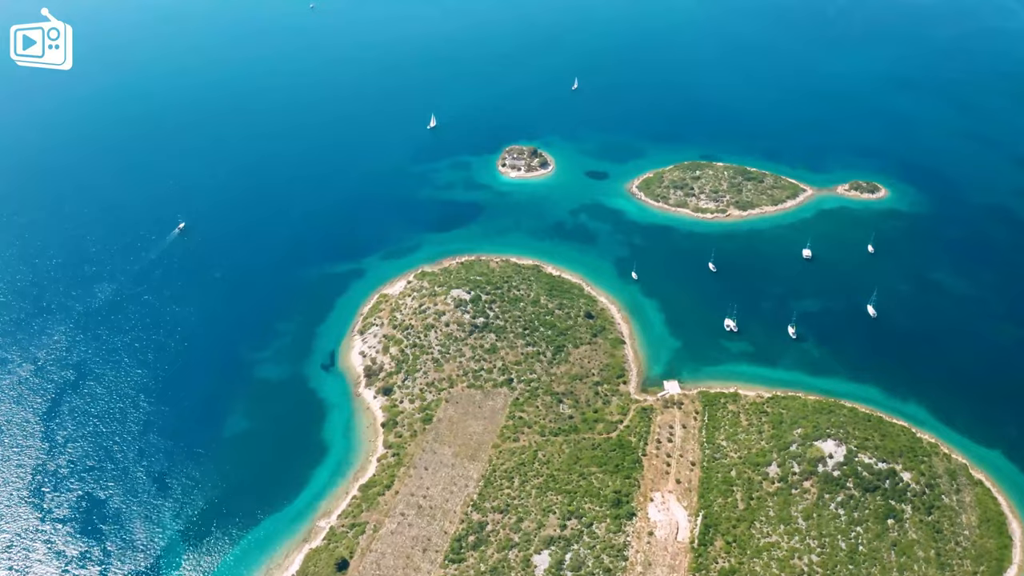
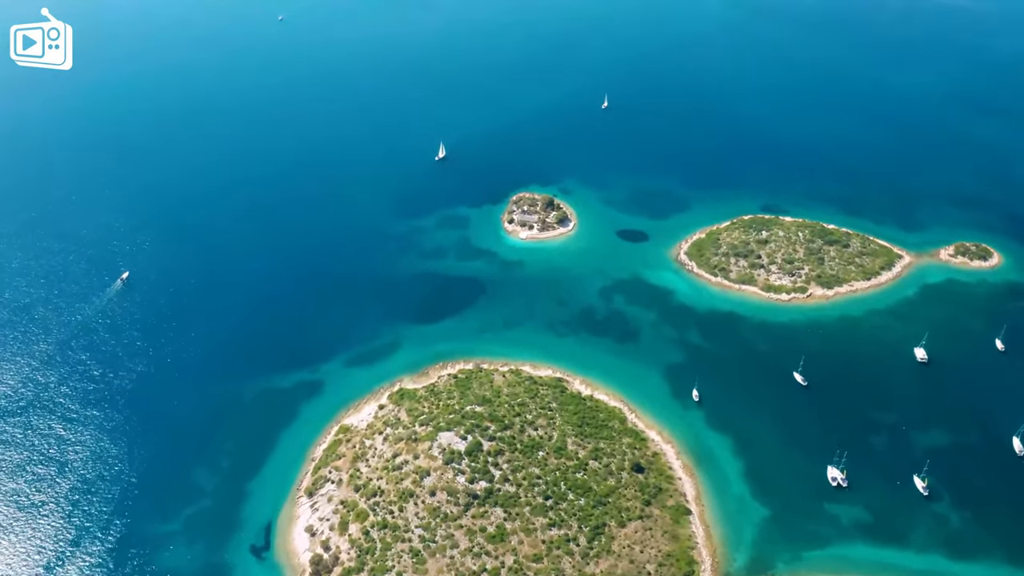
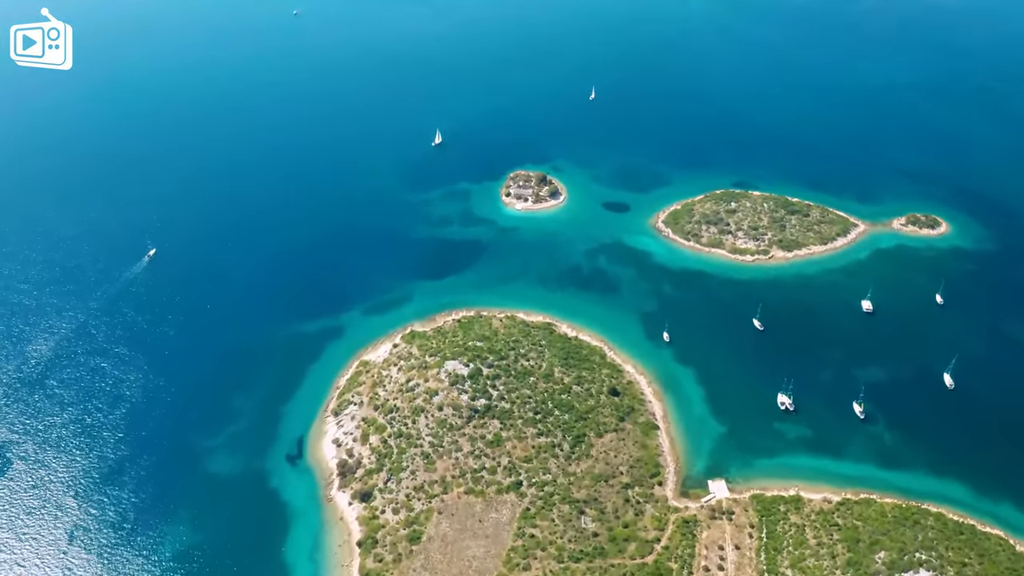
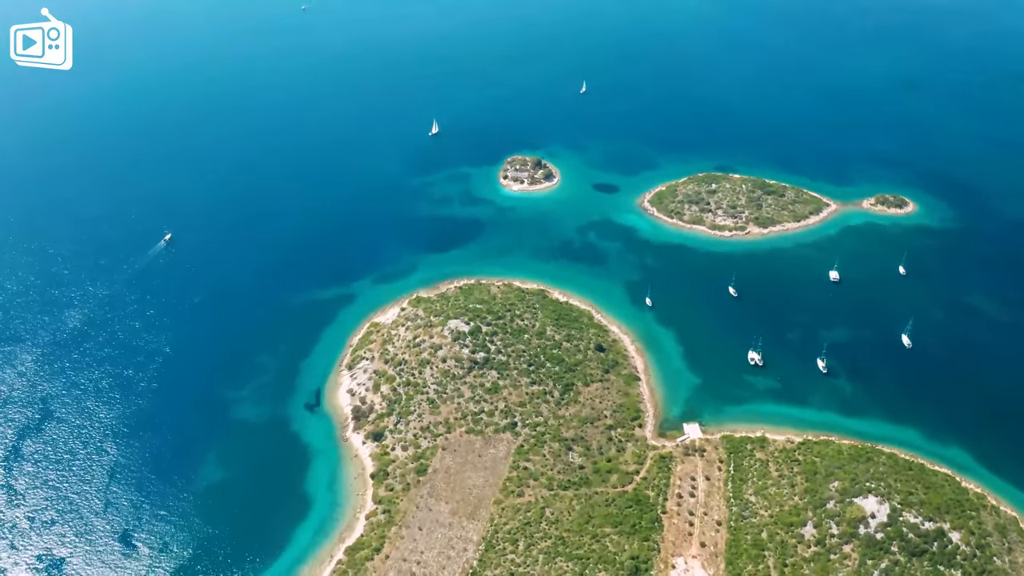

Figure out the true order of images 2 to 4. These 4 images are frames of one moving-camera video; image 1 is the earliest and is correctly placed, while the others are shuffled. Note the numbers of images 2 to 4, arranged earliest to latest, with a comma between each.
4, 3, 2
